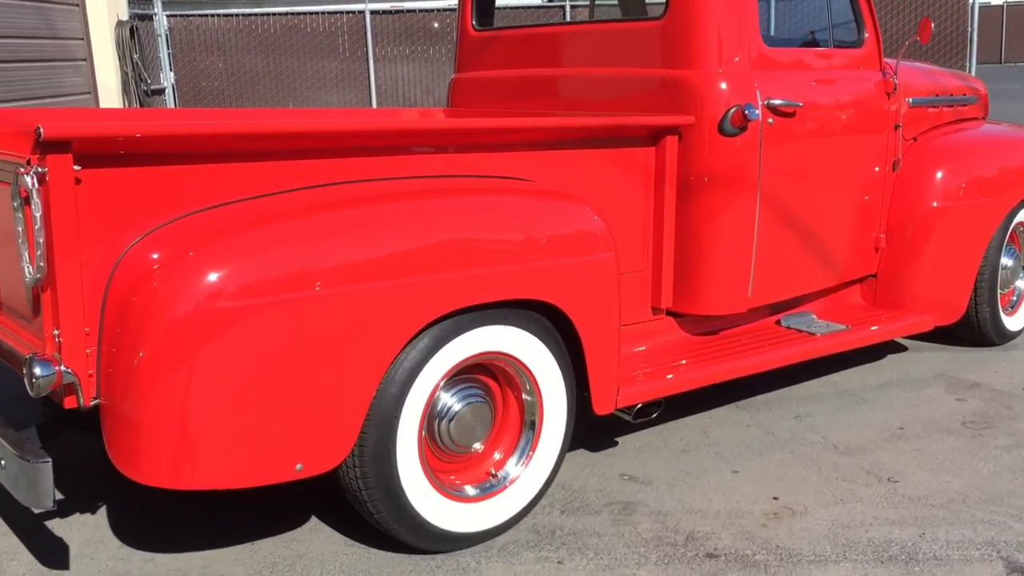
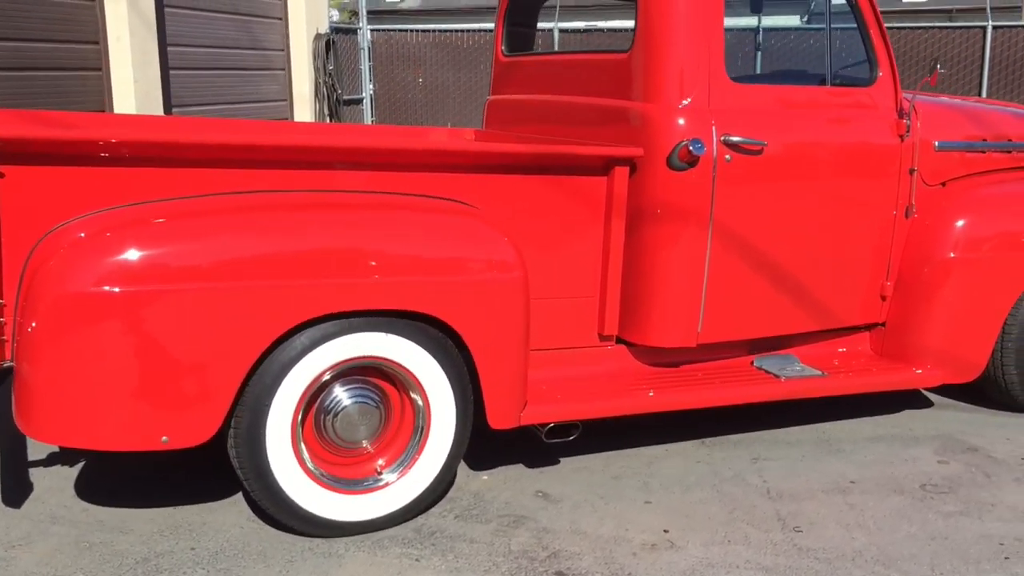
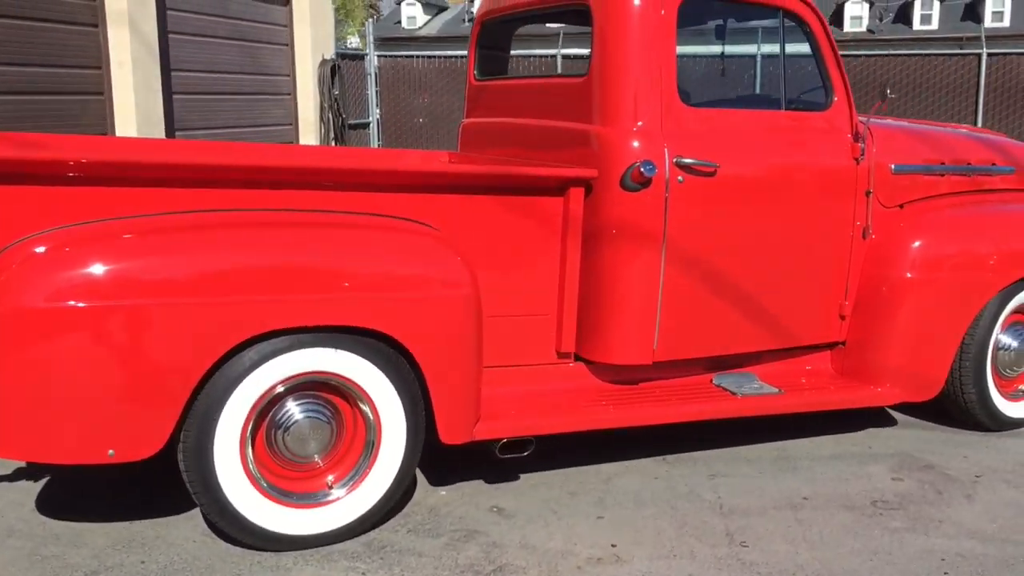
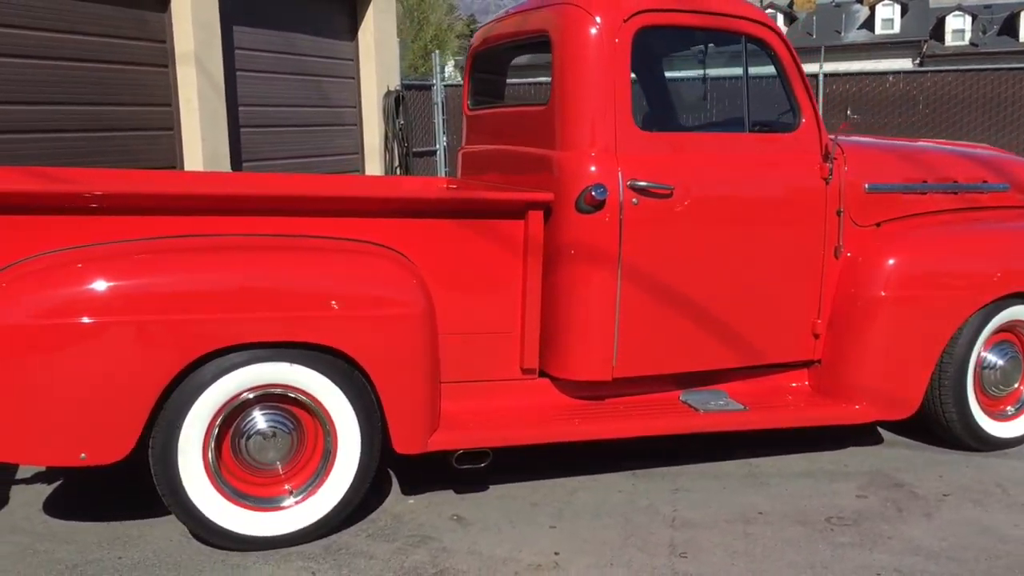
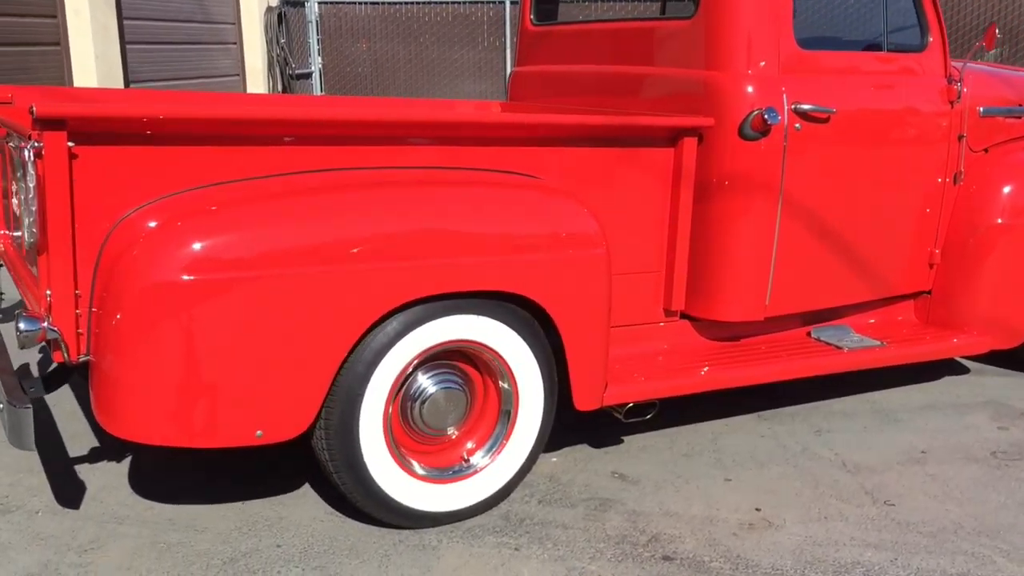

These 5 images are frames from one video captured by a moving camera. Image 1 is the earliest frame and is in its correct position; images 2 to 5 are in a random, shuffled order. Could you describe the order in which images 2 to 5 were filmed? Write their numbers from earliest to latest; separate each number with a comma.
5, 2, 3, 4
